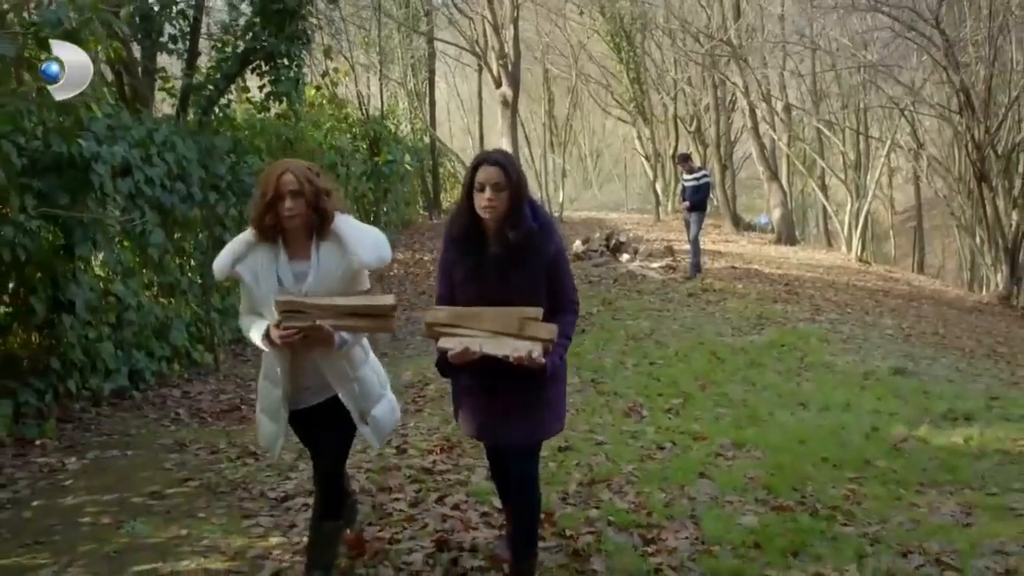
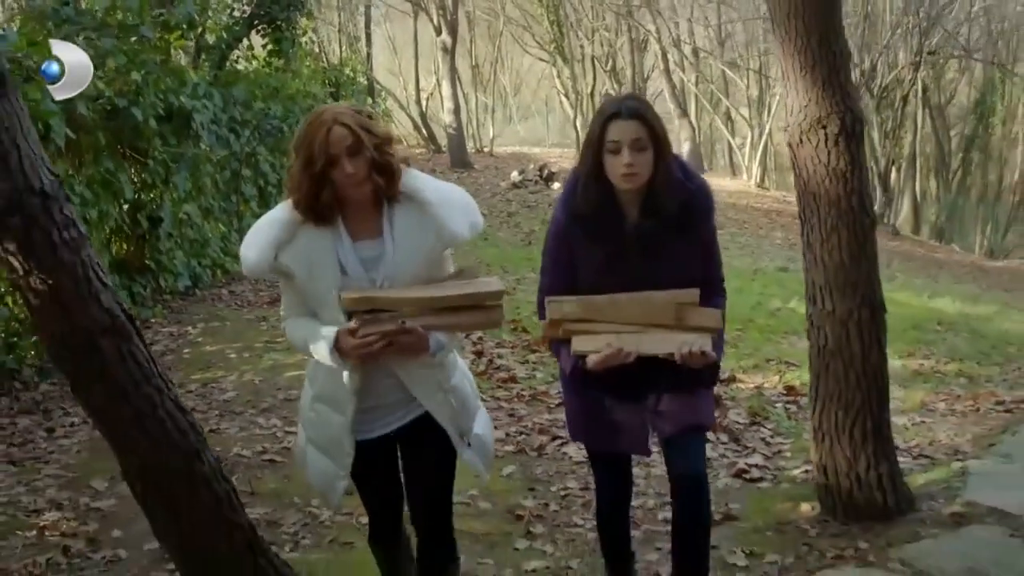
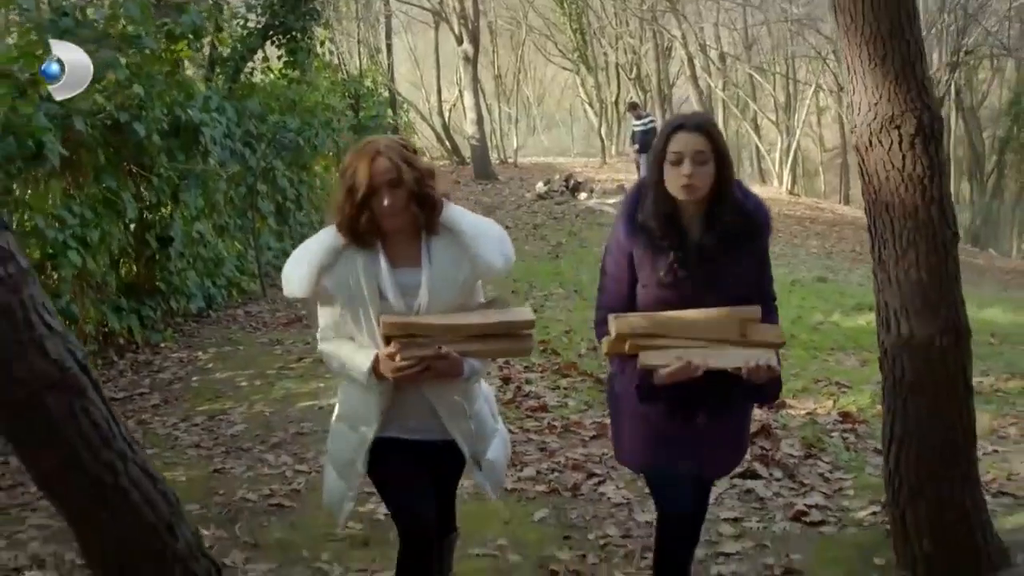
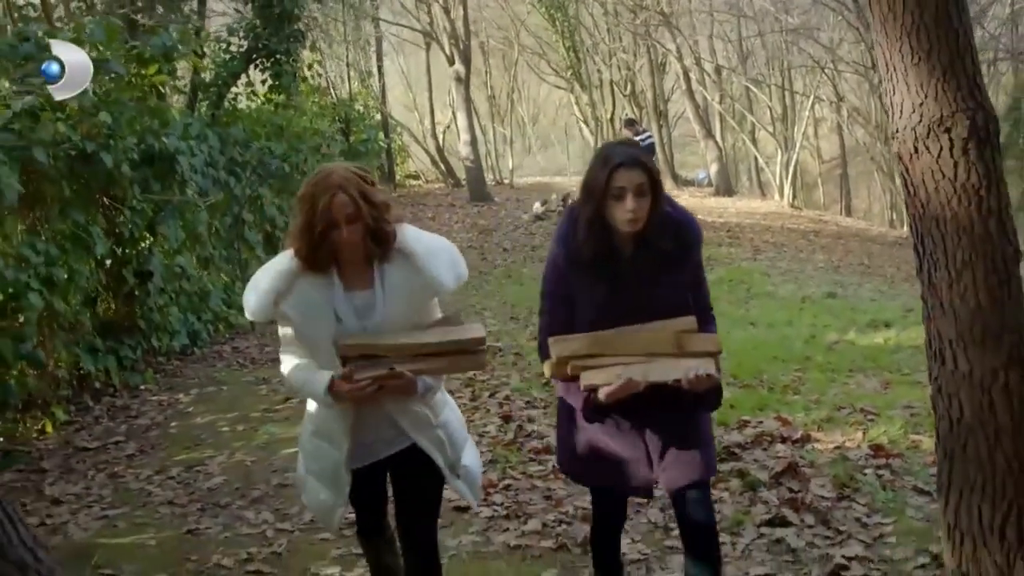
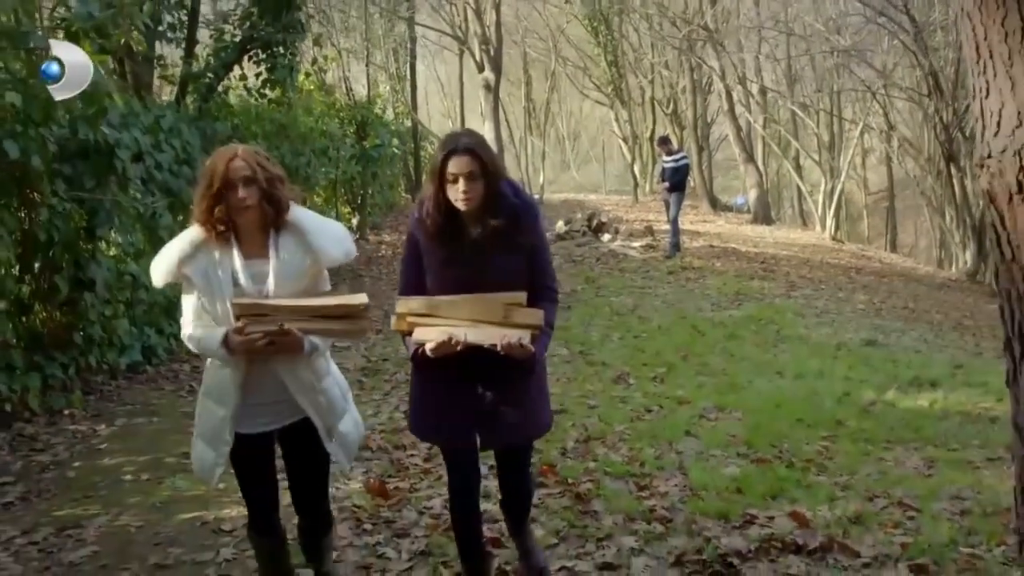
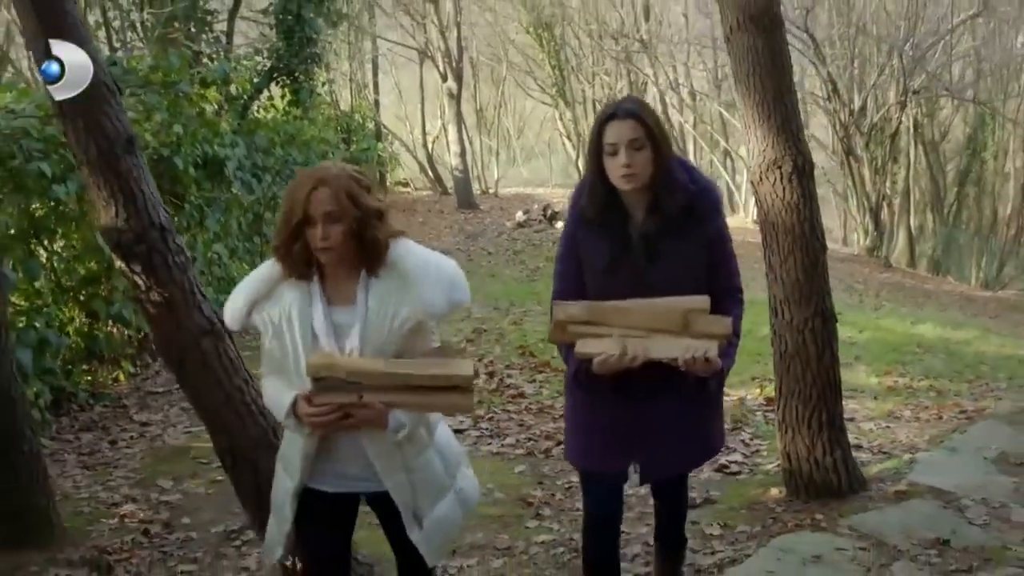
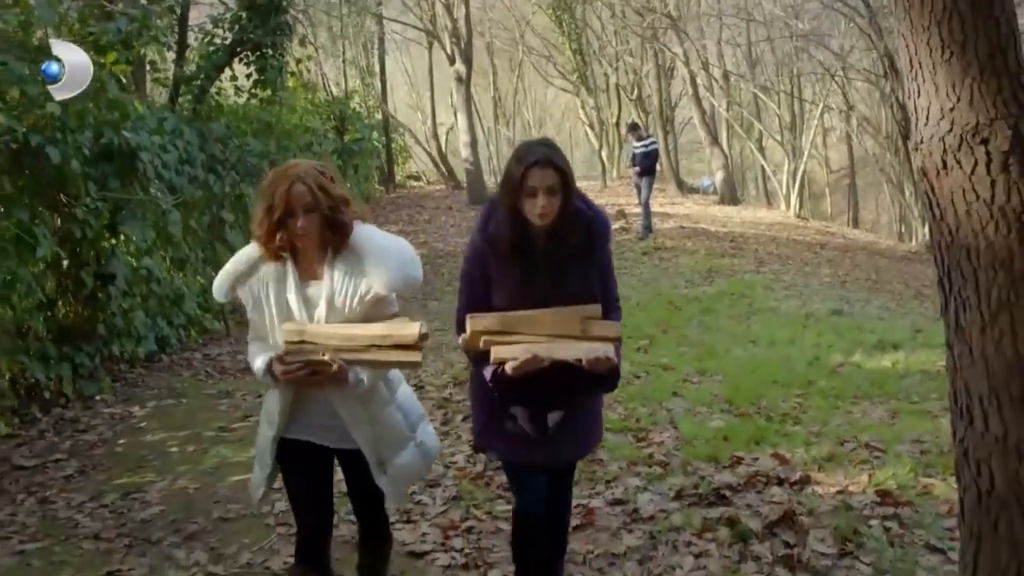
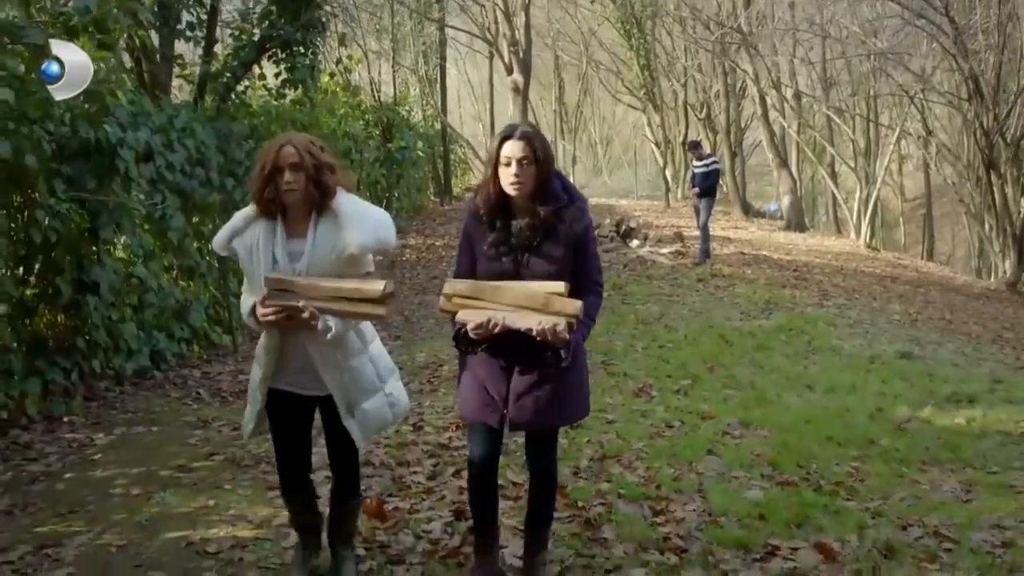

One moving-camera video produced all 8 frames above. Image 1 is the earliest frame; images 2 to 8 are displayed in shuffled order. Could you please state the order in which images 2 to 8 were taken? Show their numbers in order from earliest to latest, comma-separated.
8, 5, 7, 4, 3, 2, 6
